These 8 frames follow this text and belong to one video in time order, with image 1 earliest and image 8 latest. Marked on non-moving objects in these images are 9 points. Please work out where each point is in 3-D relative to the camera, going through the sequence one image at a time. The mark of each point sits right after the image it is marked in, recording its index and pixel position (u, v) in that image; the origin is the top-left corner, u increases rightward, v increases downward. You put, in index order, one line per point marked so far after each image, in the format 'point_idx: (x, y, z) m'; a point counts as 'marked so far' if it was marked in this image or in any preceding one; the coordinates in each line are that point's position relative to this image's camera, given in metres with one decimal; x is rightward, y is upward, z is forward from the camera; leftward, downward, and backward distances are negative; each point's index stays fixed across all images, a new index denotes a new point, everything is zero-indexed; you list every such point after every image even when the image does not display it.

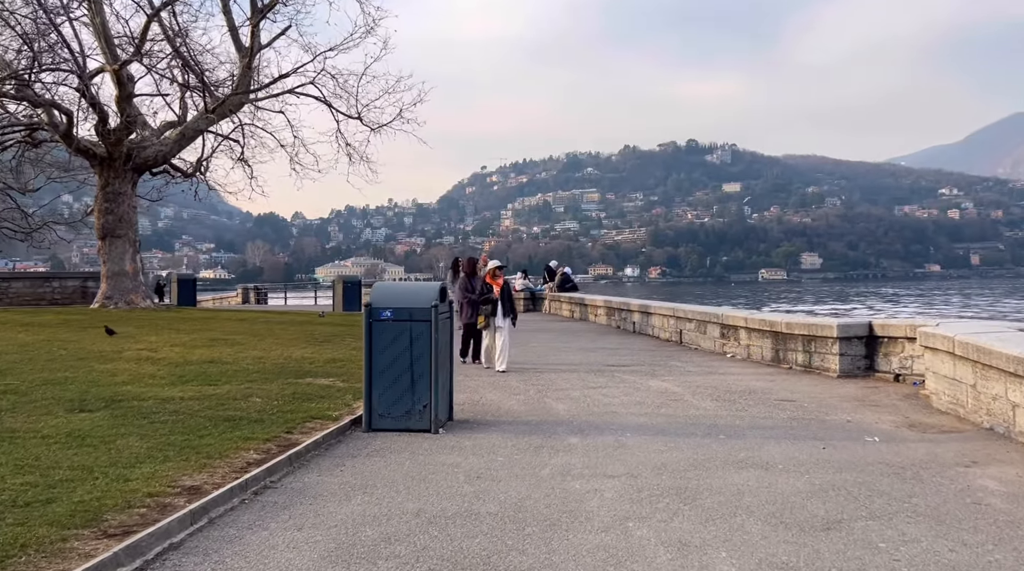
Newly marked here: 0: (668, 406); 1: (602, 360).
0: (+1.5, -1.1, +9.9) m
1: (+1.3, -1.0, +14.2) m
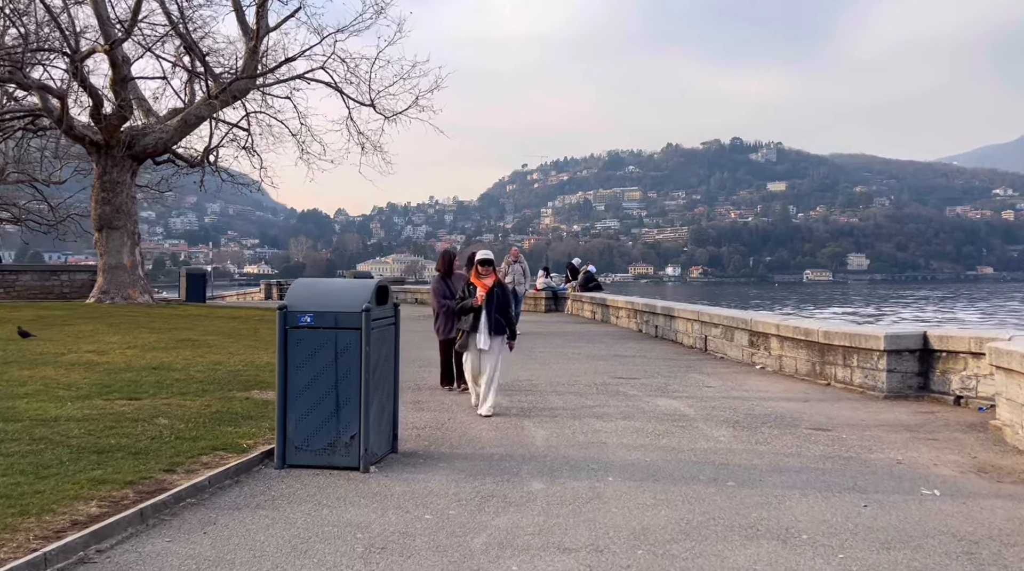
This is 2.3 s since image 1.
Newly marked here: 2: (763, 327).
0: (+1.2, -1.1, +8.1) m
1: (+1.2, -1.0, +12.4) m
2: (+3.2, -0.5, +13.2) m
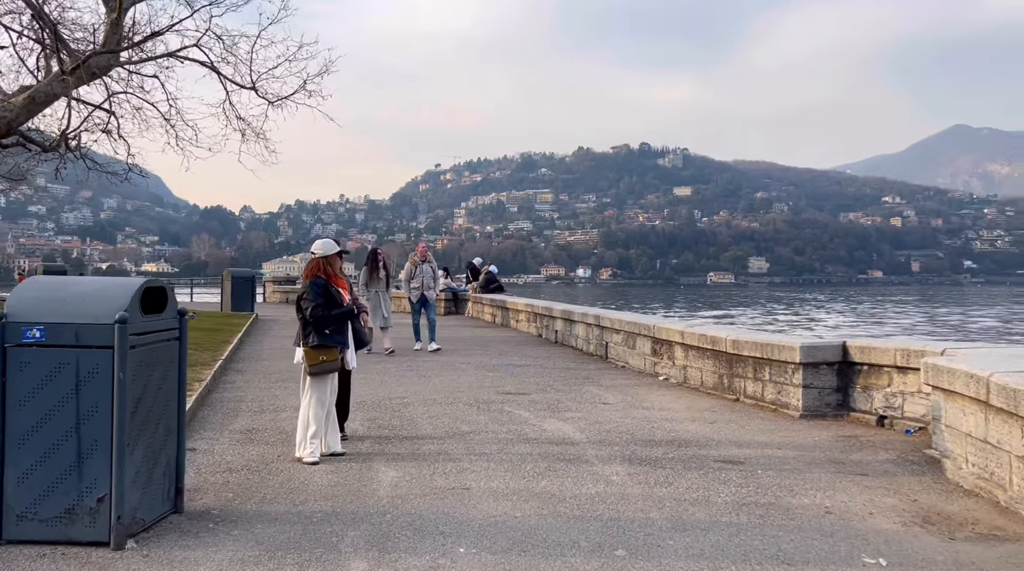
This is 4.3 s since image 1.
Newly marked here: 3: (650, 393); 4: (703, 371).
0: (+0.3, -1.2, +6.5) m
1: (-0.1, -1.1, +10.8) m
2: (+1.7, -0.6, +11.7) m
3: (+1.4, -1.1, +10.7) m
4: (+2.0, -0.9, +11.0) m
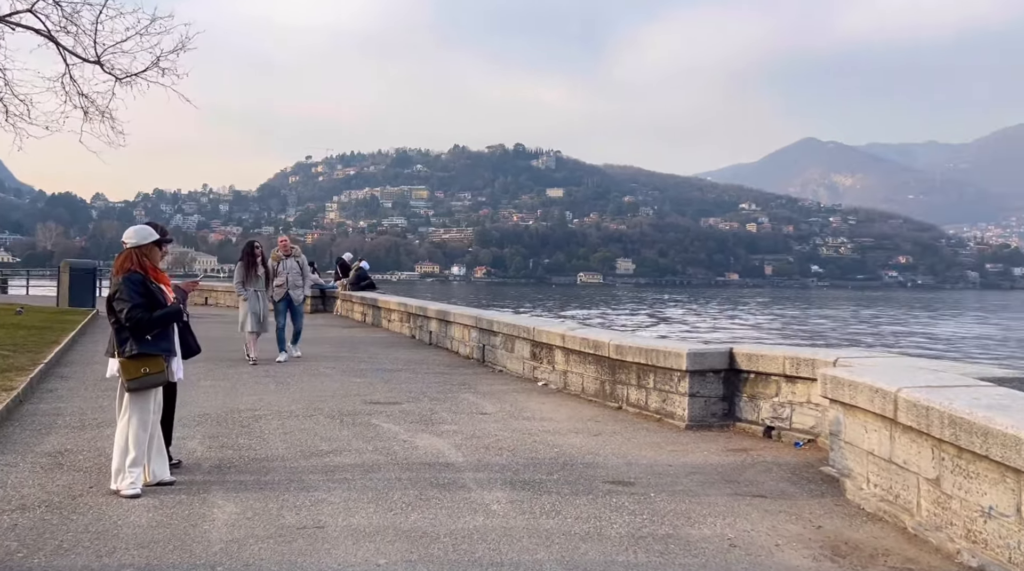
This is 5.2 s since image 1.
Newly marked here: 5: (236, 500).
0: (-0.5, -1.2, +5.7) m
1: (-1.4, -1.0, +9.9) m
2: (+0.4, -0.6, +11.0) m
3: (+0.2, -1.1, +10.0) m
4: (+0.7, -0.9, +10.3) m
5: (-1.4, -1.1, +5.4) m
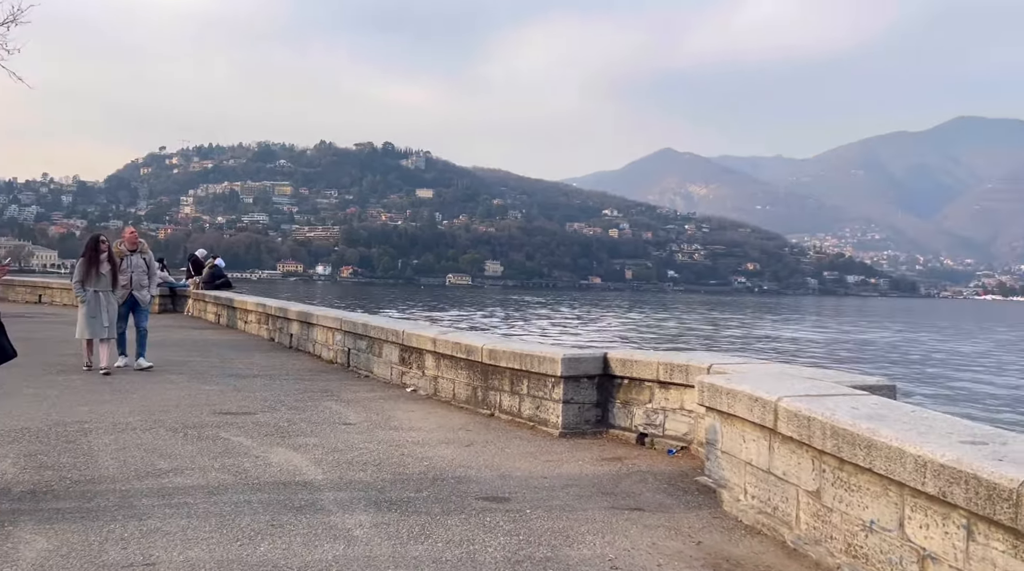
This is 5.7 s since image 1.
0: (-1.1, -1.2, +5.1) m
1: (-2.6, -1.0, +9.1) m
2: (-0.9, -0.6, +10.5) m
3: (-1.0, -1.1, +9.5) m
4: (-0.5, -0.9, +9.8) m
5: (-2.0, -1.1, +4.7) m
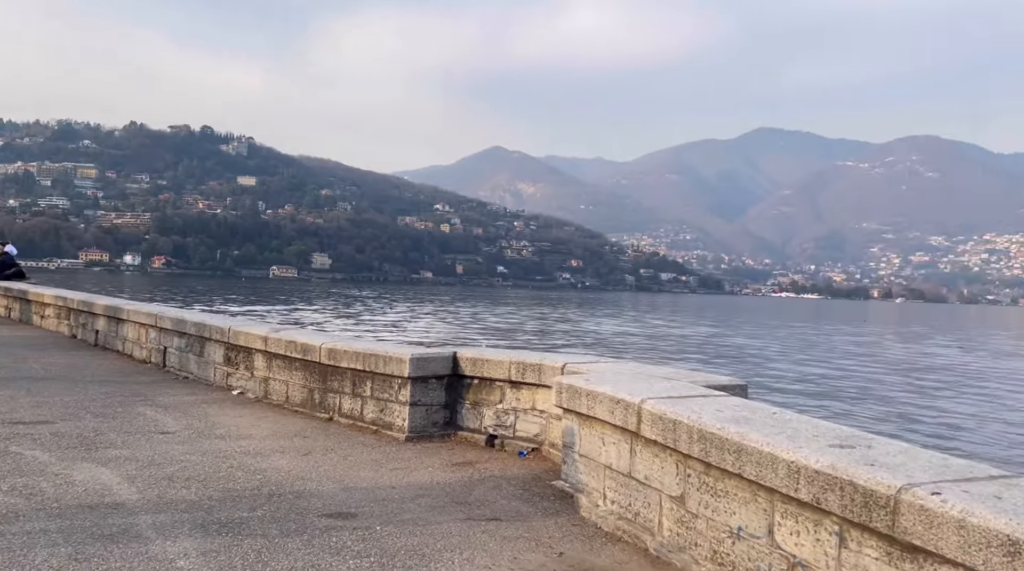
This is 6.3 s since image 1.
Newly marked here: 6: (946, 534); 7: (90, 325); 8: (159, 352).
0: (-1.7, -1.1, +4.3) m
1: (-3.8, -1.0, +8.0) m
2: (-2.5, -0.5, +9.6) m
3: (-2.4, -1.1, +8.6) m
4: (-2.0, -0.9, +9.0) m
5: (-2.6, -1.0, +3.7) m
6: (+1.9, -1.1, +4.7) m
7: (-5.7, -0.5, +14.2) m
8: (-3.9, -0.7, +11.6) m
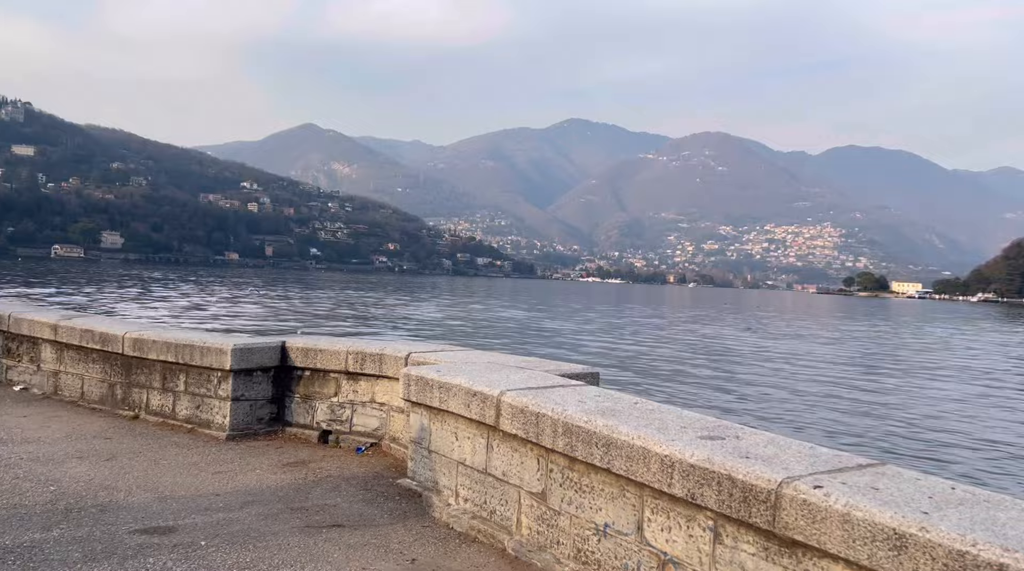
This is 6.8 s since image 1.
0: (-2.2, -1.0, +3.3) m
1: (-4.9, -0.8, +6.6) m
2: (-3.9, -0.3, +8.4) m
3: (-3.7, -0.9, +7.4) m
4: (-3.3, -0.7, +7.9) m
5: (-2.9, -1.0, +2.6) m
6: (+1.3, -1.0, +4.4) m
7: (-8.0, -0.3, +12.3) m
8: (-5.7, -0.5, +10.1) m
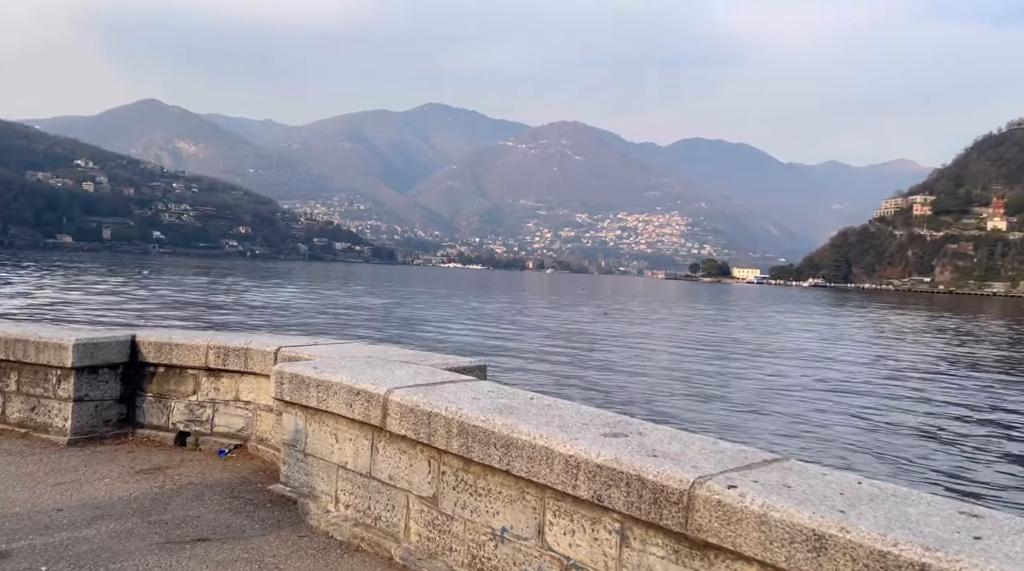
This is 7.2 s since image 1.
0: (-2.4, -1.0, +2.5) m
1: (-5.6, -0.7, +5.4) m
2: (-4.9, -0.2, +7.4) m
3: (-4.4, -0.8, +6.4) m
4: (-4.2, -0.6, +7.0) m
5: (-3.0, -0.9, +1.8) m
6: (+0.9, -1.0, +4.2) m
7: (-9.4, -0.1, +10.6) m
8: (-6.9, -0.4, +8.7) m
